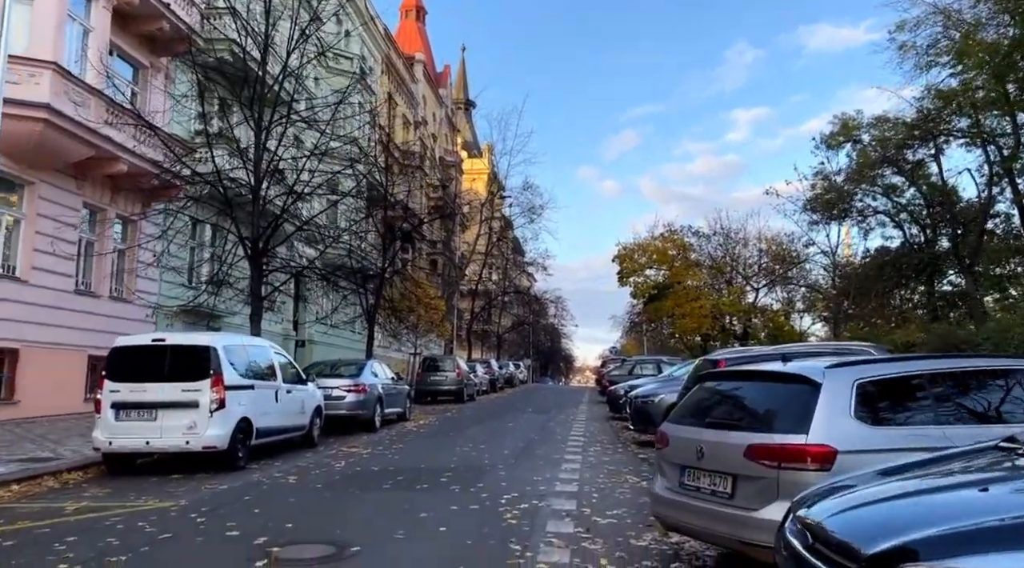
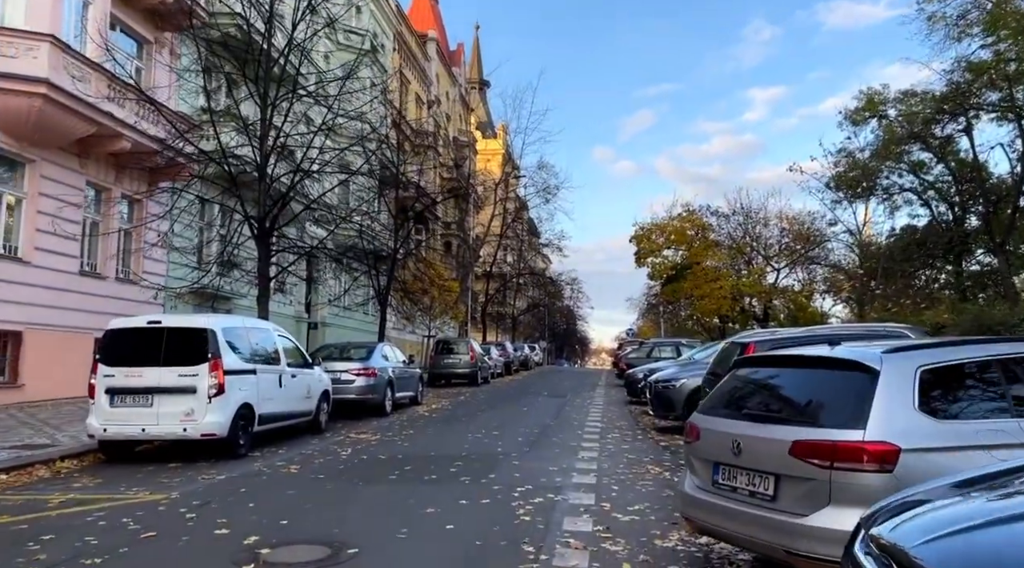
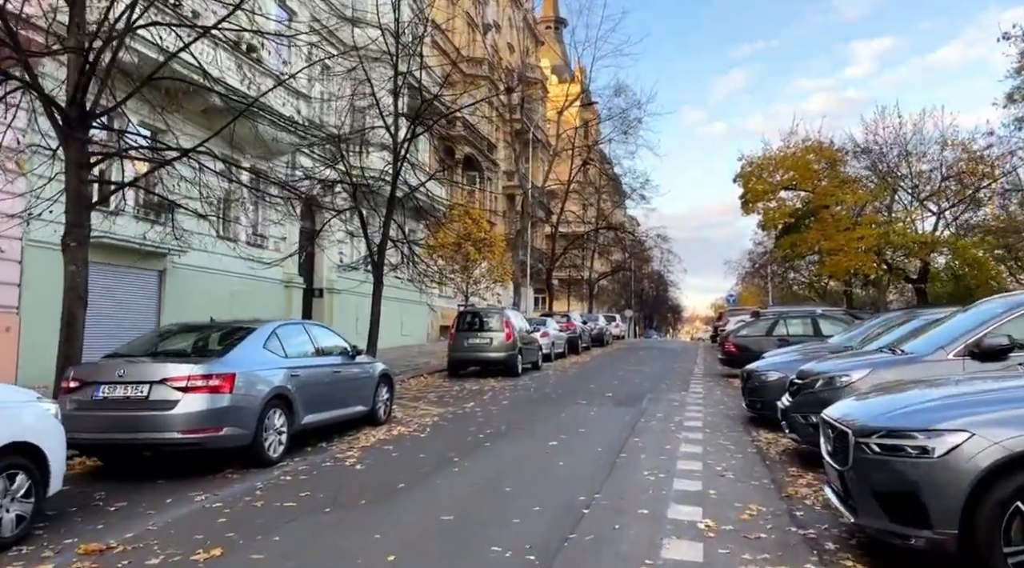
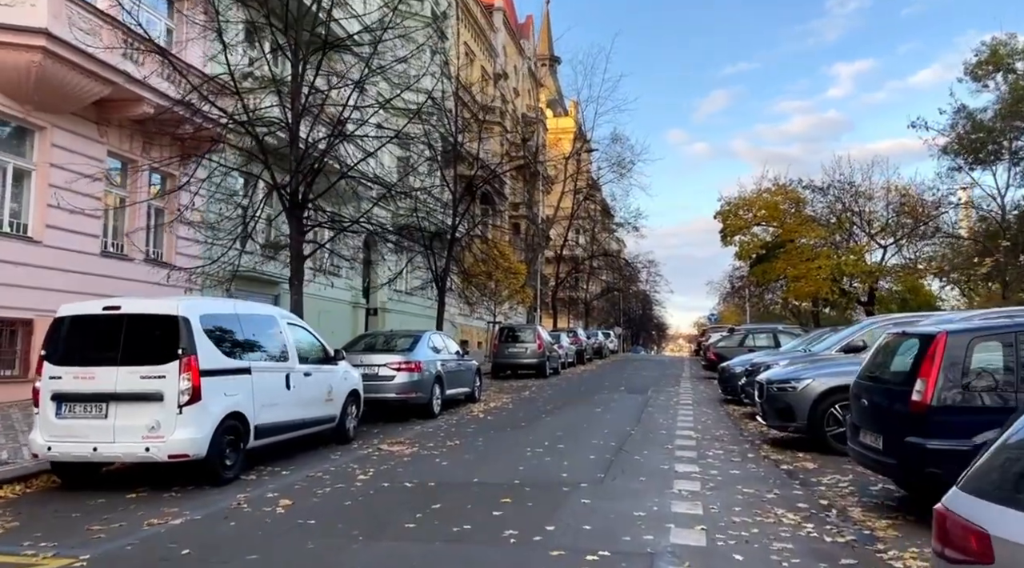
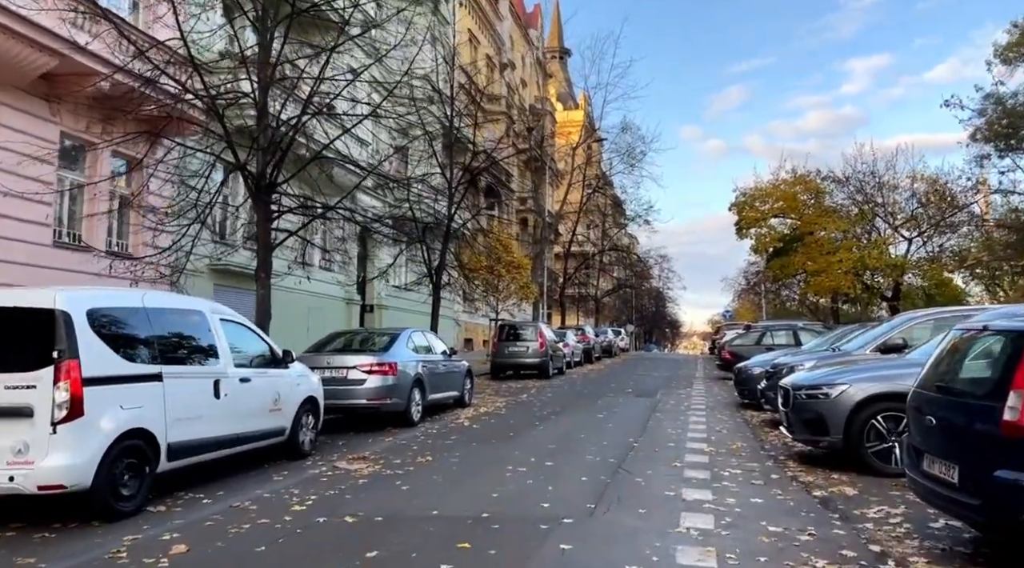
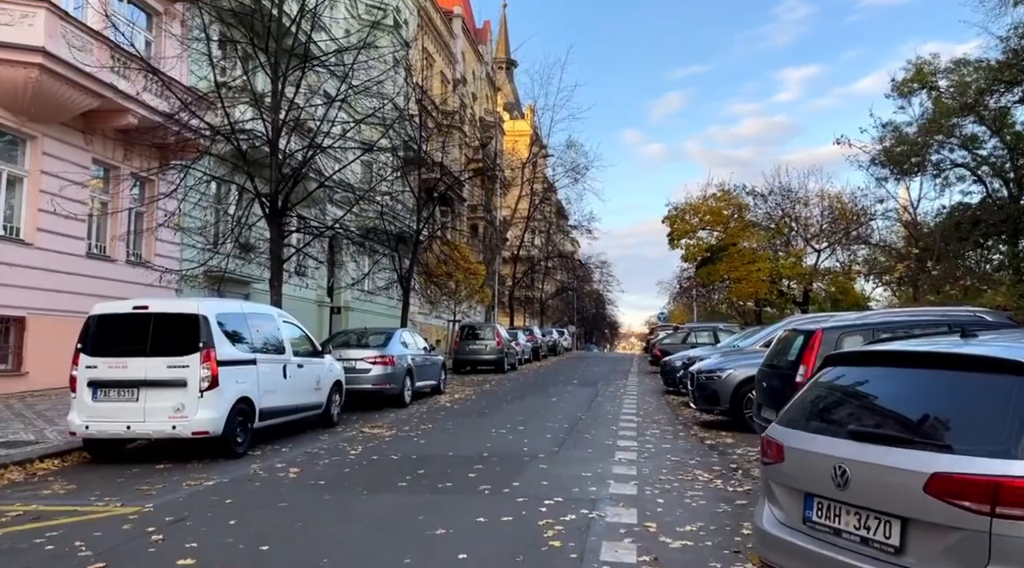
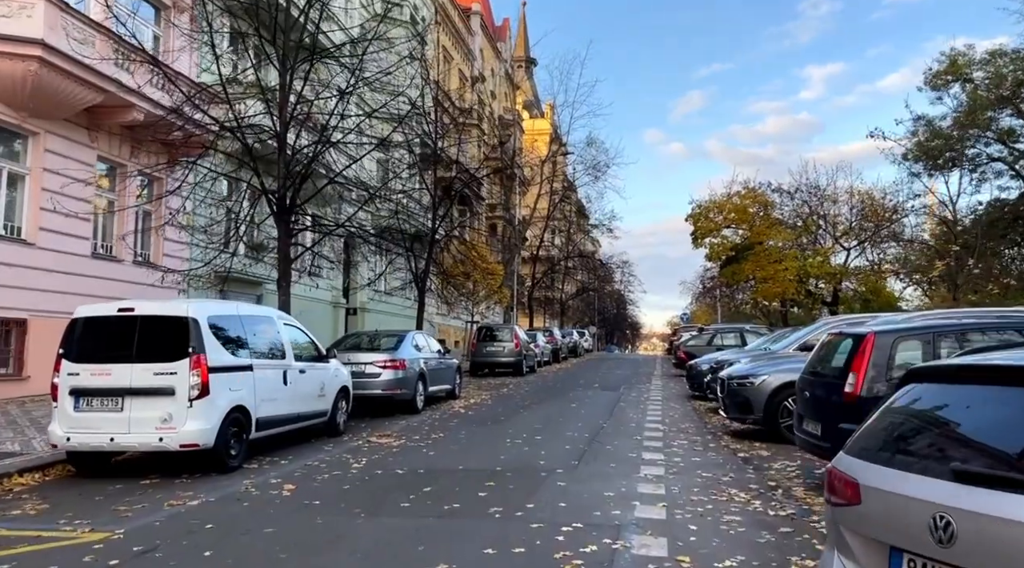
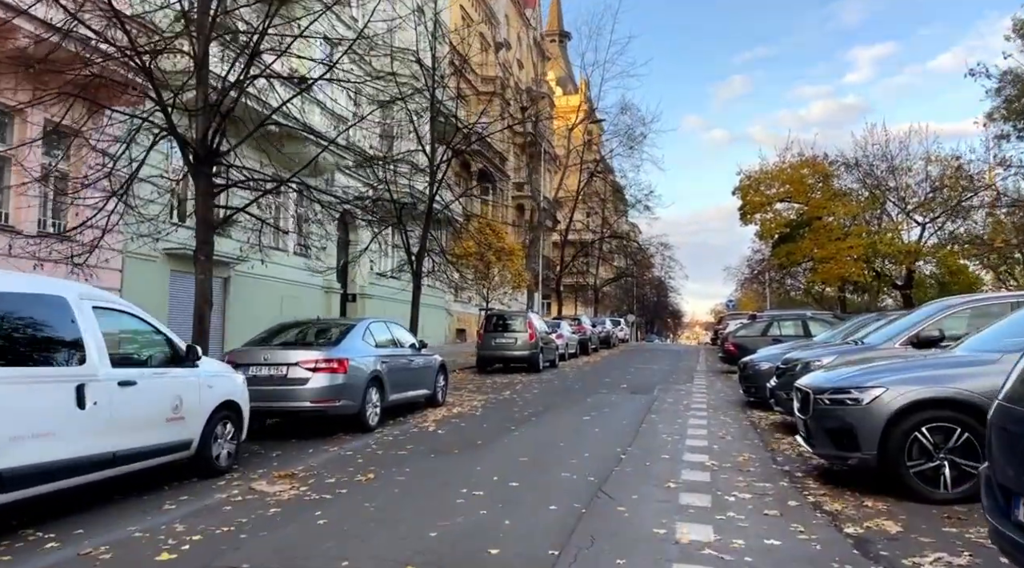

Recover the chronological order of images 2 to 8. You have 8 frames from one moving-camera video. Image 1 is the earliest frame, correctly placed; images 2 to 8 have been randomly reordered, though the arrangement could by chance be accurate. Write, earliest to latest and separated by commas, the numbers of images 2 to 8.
2, 6, 7, 4, 5, 8, 3
